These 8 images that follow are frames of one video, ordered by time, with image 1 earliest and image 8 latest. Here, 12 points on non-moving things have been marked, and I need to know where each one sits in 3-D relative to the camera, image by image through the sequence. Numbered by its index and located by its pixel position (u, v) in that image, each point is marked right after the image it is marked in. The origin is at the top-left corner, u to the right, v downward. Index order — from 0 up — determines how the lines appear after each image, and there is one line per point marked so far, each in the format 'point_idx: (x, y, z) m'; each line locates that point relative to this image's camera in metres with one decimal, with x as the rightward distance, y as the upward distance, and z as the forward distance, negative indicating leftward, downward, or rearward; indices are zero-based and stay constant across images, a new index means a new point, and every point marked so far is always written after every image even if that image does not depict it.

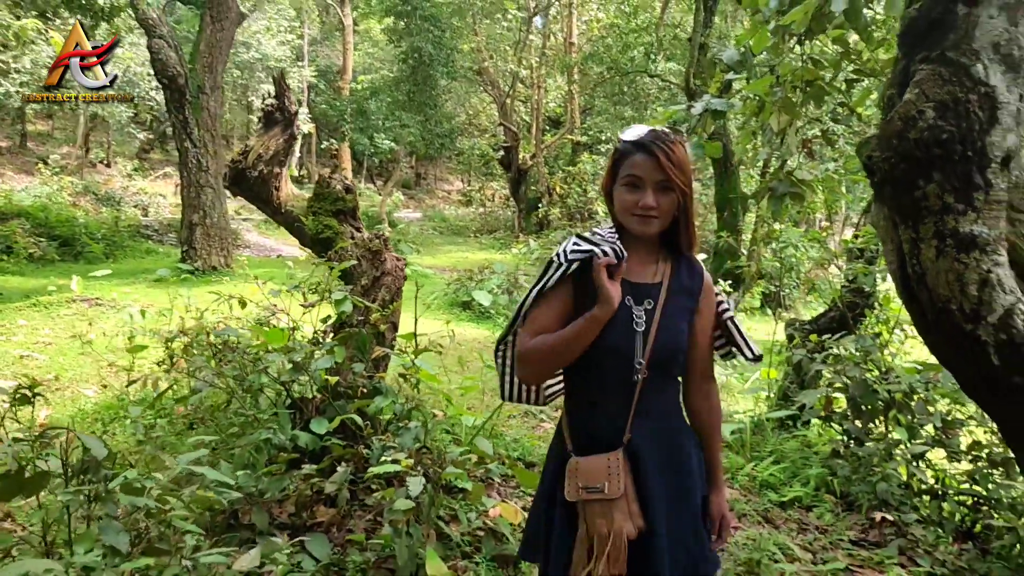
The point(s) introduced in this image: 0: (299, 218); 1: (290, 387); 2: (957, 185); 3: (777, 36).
0: (-1.0, +0.3, +4.0) m
1: (-0.8, -0.4, +3.4) m
2: (+0.7, +0.2, +1.5) m
3: (+0.9, +0.9, +3.0) m
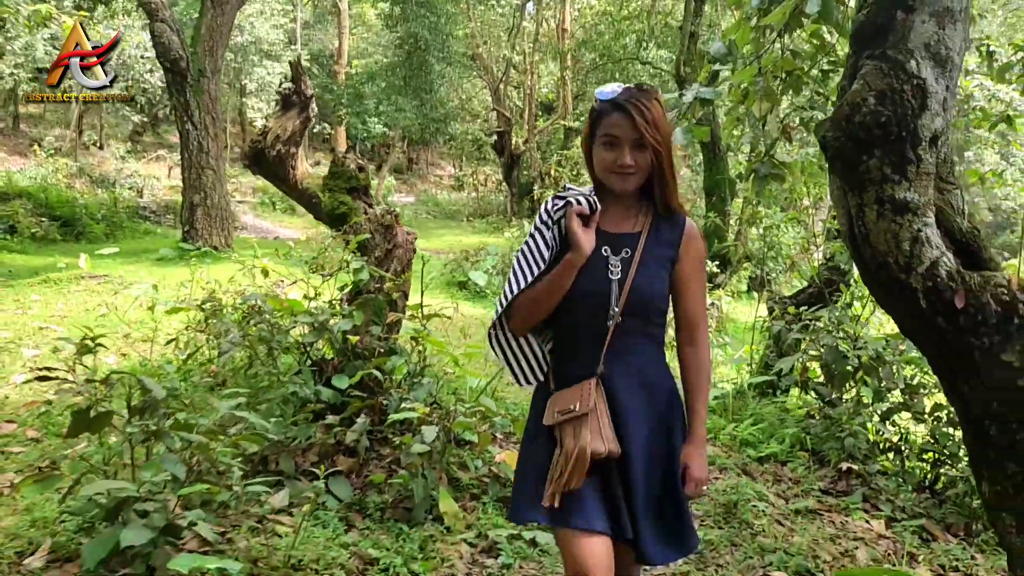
0: (-1.0, +0.5, +4.3) m
1: (-0.8, -0.3, +3.7) m
2: (+0.8, +0.3, +1.8) m
3: (+0.9, +1.0, +3.3) m
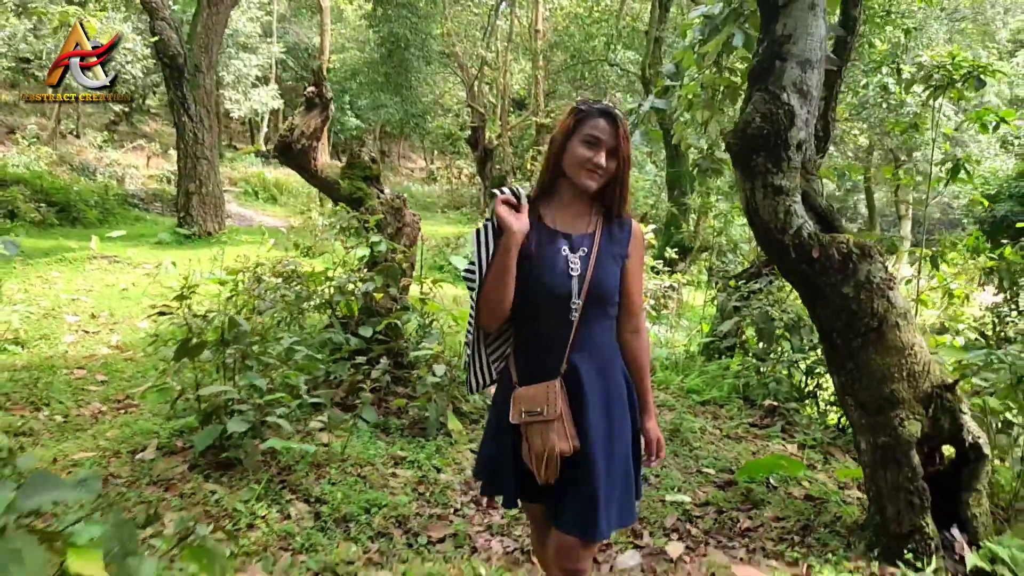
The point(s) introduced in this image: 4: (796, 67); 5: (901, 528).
0: (-1.0, +0.6, +5.2) m
1: (-0.9, -0.1, +4.5) m
2: (+0.8, +0.4, +2.7) m
3: (+0.9, +1.1, +4.2) m
4: (+0.9, +0.7, +2.6) m
5: (+1.2, -0.7, +2.7) m
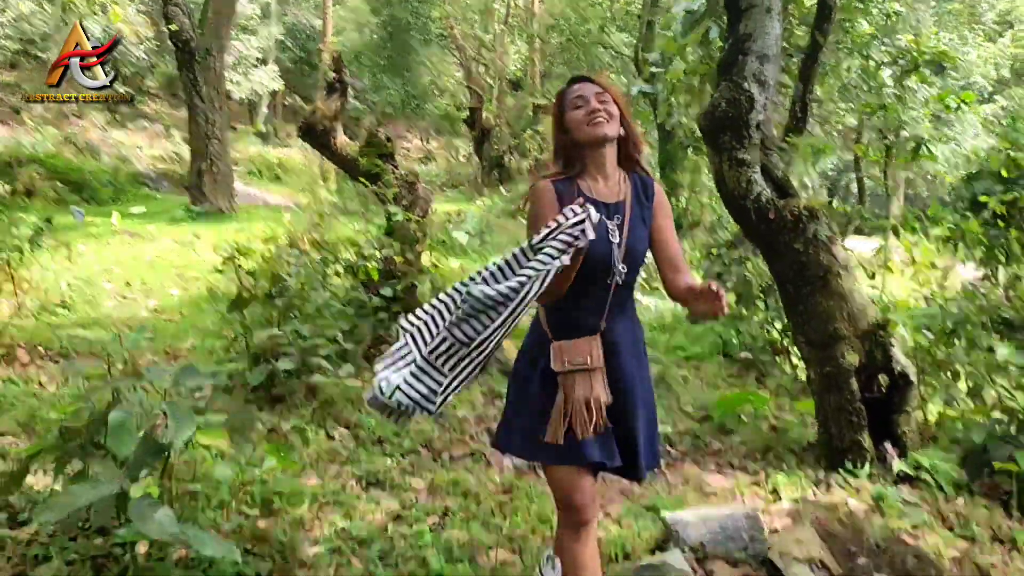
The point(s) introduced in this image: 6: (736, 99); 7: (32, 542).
0: (-1.0, +0.8, +5.7) m
1: (-0.9, +0.1, +5.1) m
2: (+0.8, +0.6, +3.2) m
3: (+0.9, +1.3, +4.7) m
4: (+0.9, +0.8, +3.2) m
5: (+1.2, -0.6, +3.3) m
6: (+0.8, +0.7, +3.2) m
7: (-1.3, -0.7, +2.4) m
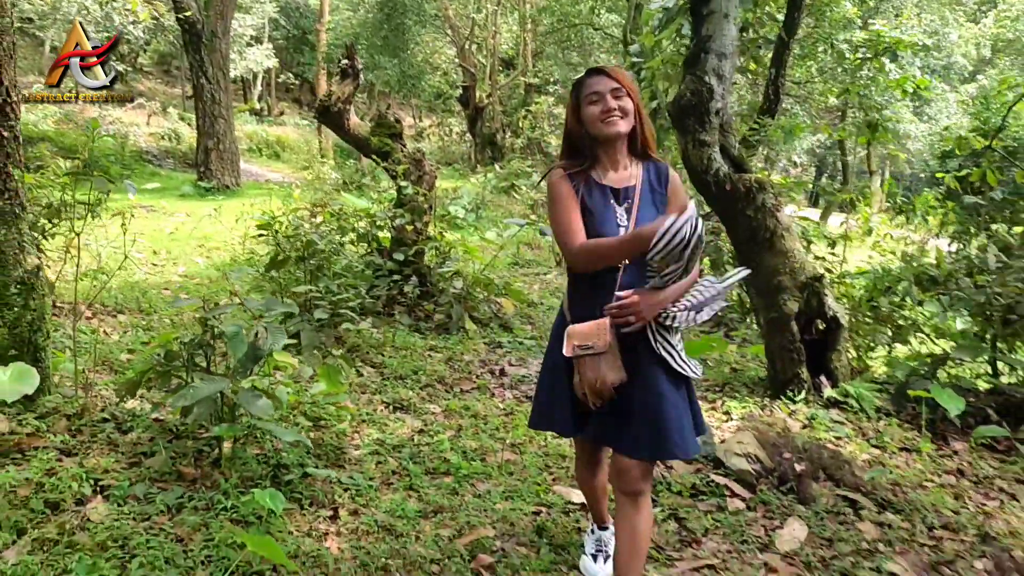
0: (-1.0, +1.1, +6.3) m
1: (-0.9, +0.3, +5.7) m
2: (+0.8, +0.7, +3.9) m
3: (+0.9, +1.5, +5.4) m
4: (+0.9, +1.0, +3.8) m
5: (+1.2, -0.4, +4.0) m
6: (+0.8, +0.9, +3.9) m
7: (-1.3, -0.5, +3.1) m
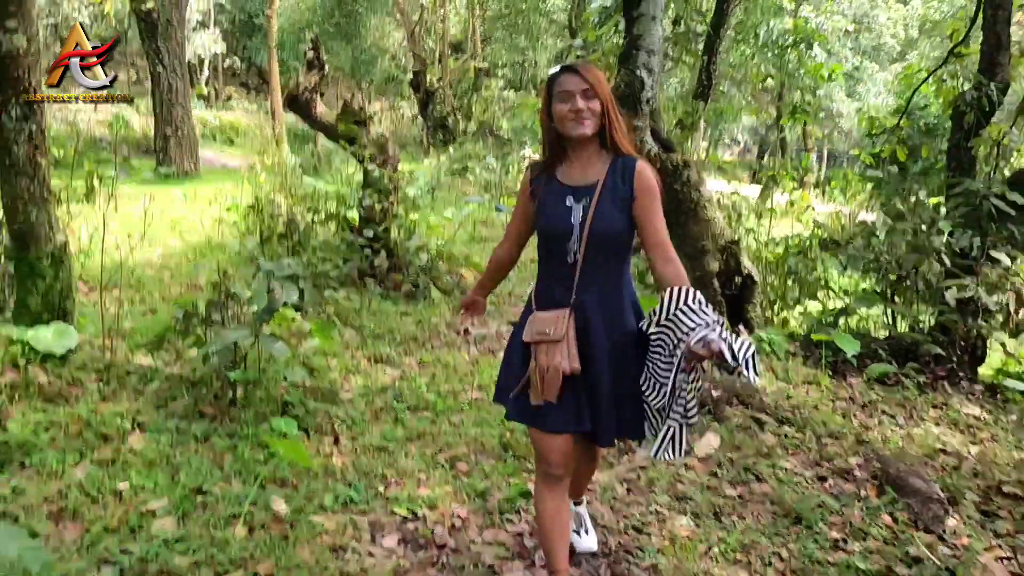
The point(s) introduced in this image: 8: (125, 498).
0: (-1.4, +1.3, +6.9) m
1: (-1.2, +0.5, +6.3) m
2: (+0.6, +0.9, +4.5) m
3: (+0.6, +1.7, +6.0) m
4: (+0.7, +1.2, +4.5) m
5: (+1.0, -0.2, +4.6) m
6: (+0.6, +1.0, +4.5) m
7: (-1.4, -0.4, +3.6) m
8: (-1.2, -0.6, +2.7) m
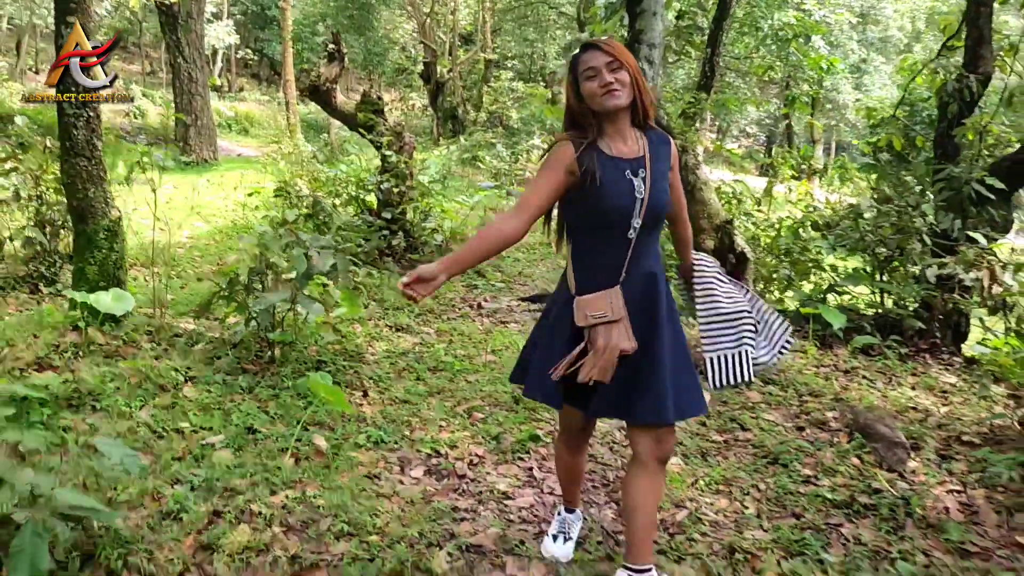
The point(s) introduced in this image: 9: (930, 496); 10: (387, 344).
0: (-1.3, +1.4, +7.2) m
1: (-1.1, +0.7, +6.7) m
2: (+0.7, +1.0, +4.9) m
3: (+0.7, +1.9, +6.4) m
4: (+0.7, +1.3, +4.8) m
5: (+1.1, -0.1, +5.0) m
6: (+0.7, +1.2, +4.8) m
7: (-1.4, -0.3, +4.0) m
8: (-1.1, -0.5, +3.1) m
9: (+1.4, -0.7, +2.9) m
10: (-0.6, -0.3, +4.4) m
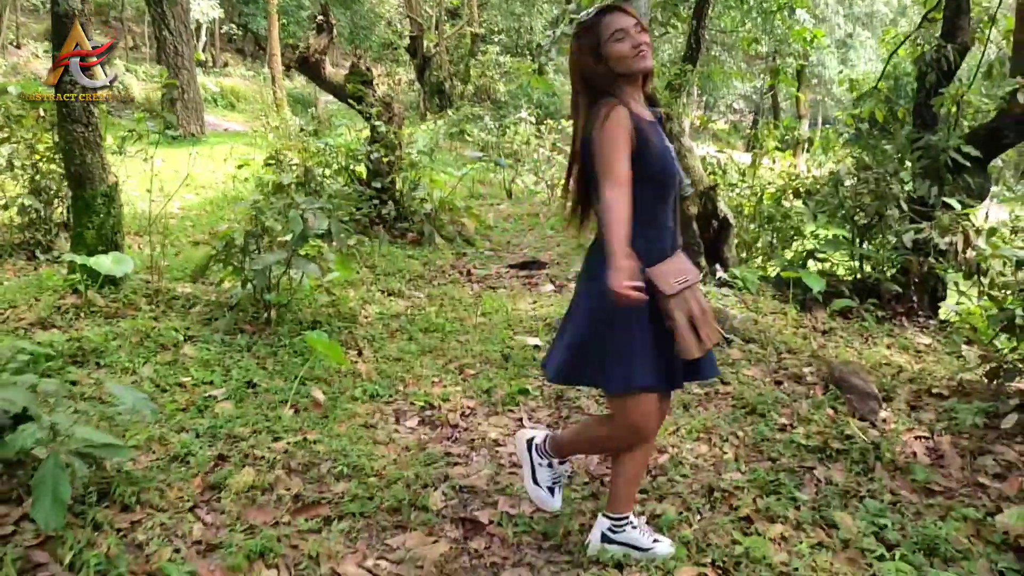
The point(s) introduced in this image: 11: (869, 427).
0: (-1.4, +1.7, +7.3) m
1: (-1.2, +0.9, +6.7) m
2: (+0.6, +1.2, +5.0) m
3: (+0.6, +2.1, +6.4) m
4: (+0.7, +1.5, +4.9) m
5: (+1.0, +0.1, +5.2) m
6: (+0.6, +1.4, +4.9) m
7: (-1.4, -0.1, +4.1) m
8: (-1.2, -0.4, +3.2) m
9: (+1.4, -0.5, +3.1) m
10: (-0.7, -0.1, +4.5) m
11: (+1.3, -0.5, +3.2) m
